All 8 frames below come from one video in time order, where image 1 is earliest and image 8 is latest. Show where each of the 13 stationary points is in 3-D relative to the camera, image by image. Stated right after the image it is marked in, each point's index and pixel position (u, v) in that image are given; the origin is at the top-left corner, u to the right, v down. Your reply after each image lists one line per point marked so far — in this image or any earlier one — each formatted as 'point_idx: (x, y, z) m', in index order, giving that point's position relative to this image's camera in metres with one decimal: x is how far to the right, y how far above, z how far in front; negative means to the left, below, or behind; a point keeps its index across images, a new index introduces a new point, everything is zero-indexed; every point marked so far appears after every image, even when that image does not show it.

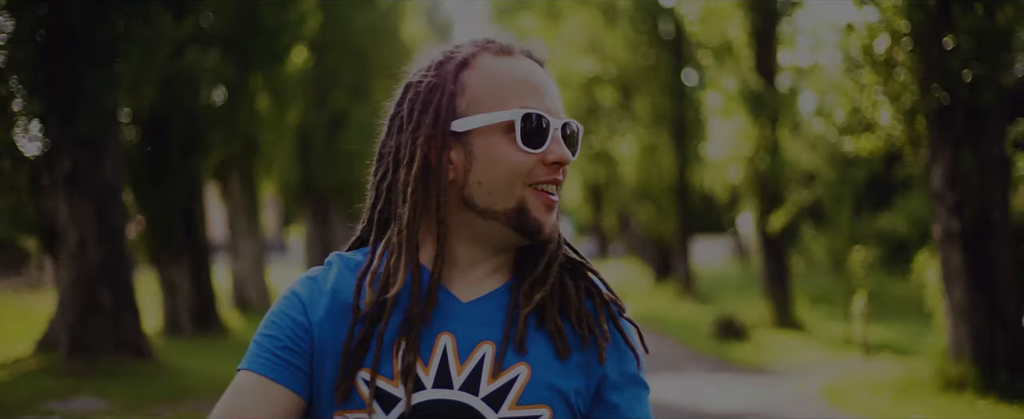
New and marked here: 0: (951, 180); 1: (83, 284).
0: (+4.2, +0.3, +10.7) m
1: (-4.8, -0.8, +12.6) m
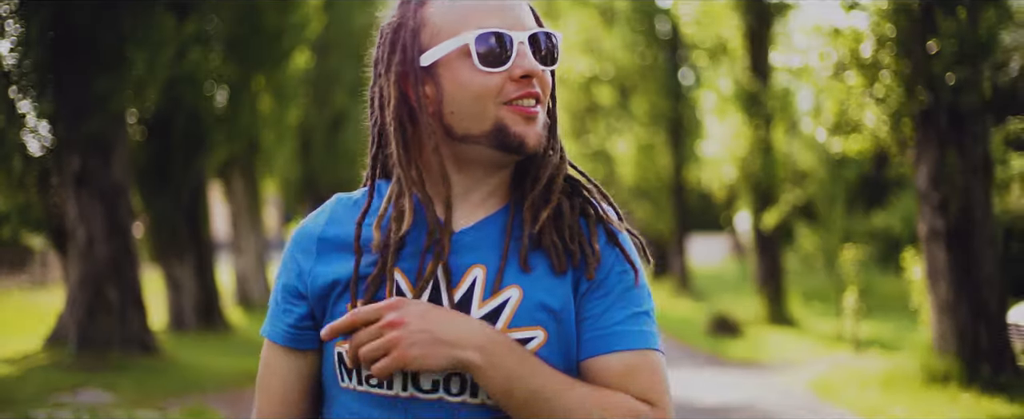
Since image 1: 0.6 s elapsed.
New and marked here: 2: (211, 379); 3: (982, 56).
0: (+4.1, +0.3, +11.0) m
1: (-4.8, -0.8, +12.9) m
2: (-3.3, -1.8, +12.2) m
3: (+4.3, +1.4, +10.2) m
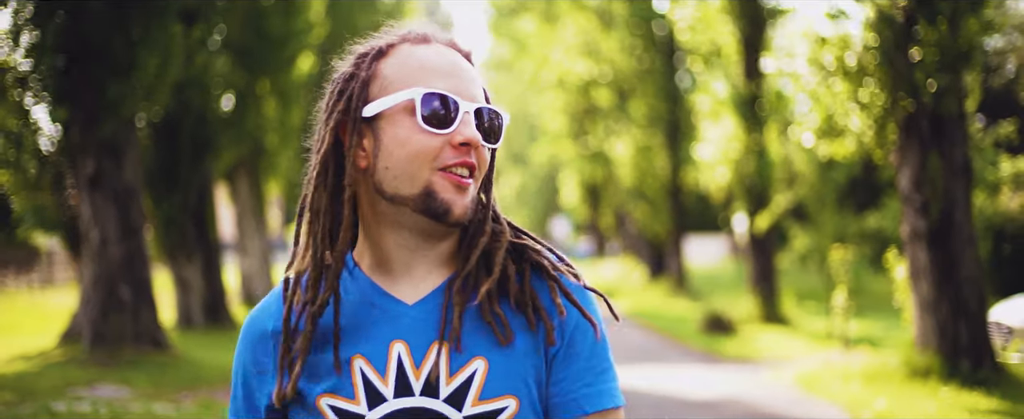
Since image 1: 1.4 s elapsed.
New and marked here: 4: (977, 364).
0: (+4.1, +0.3, +11.4) m
1: (-4.8, -0.8, +13.3) m
2: (-3.3, -1.9, +12.6) m
3: (+4.3, +1.4, +10.6) m
4: (+4.6, -1.5, +11.0) m
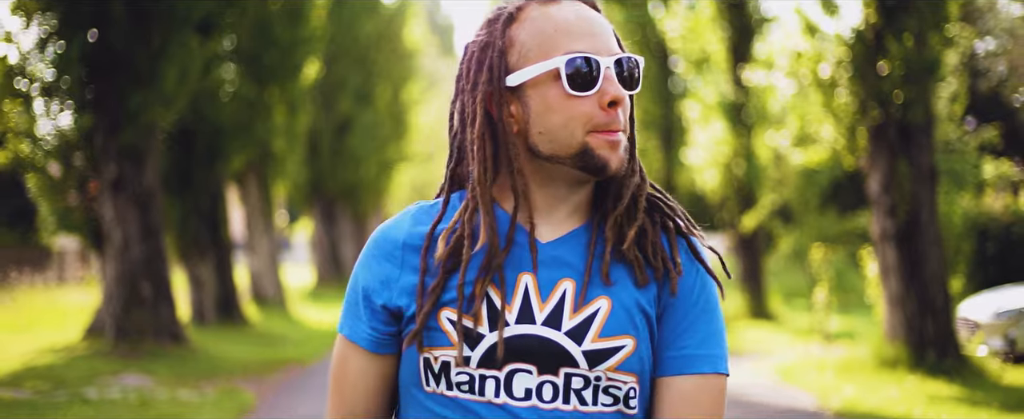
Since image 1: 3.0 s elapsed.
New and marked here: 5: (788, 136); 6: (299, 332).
0: (+4.1, +0.3, +12.2) m
1: (-4.9, -0.9, +14.2) m
2: (-3.3, -1.9, +13.4) m
3: (+4.2, +1.4, +11.4) m
4: (+4.5, -1.5, +11.8) m
5: (+3.5, +0.9, +14.3) m
6: (-3.7, -2.2, +19.6) m
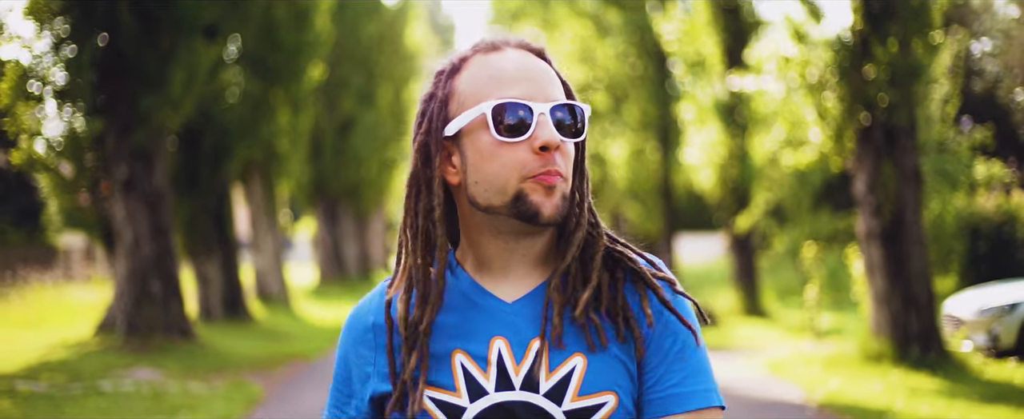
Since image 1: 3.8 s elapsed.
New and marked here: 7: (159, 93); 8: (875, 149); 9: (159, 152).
0: (+4.1, +0.3, +12.7) m
1: (-4.9, -0.8, +14.6) m
2: (-3.3, -1.9, +13.9) m
3: (+4.2, +1.4, +11.9) m
4: (+4.5, -1.5, +12.2) m
5: (+3.5, +0.9, +14.8) m
6: (-3.7, -2.1, +20.1) m
7: (-4.4, +1.4, +13.8) m
8: (+4.0, +0.7, +12.5) m
9: (-4.7, +0.8, +14.8) m
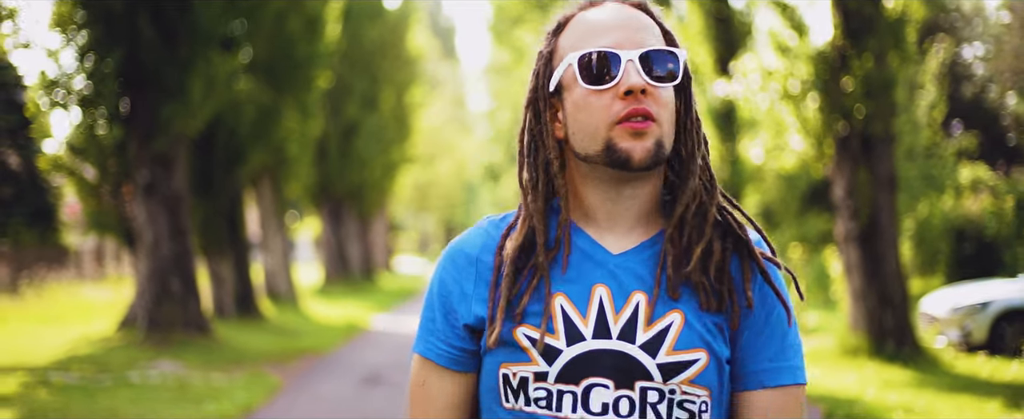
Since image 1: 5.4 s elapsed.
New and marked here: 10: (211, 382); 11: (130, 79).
0: (+4.1, +0.2, +13.5) m
1: (-4.9, -0.9, +15.4) m
2: (-3.3, -1.9, +14.7) m
3: (+4.2, +1.3, +12.7) m
4: (+4.5, -1.6, +13.1) m
5: (+3.5, +0.9, +15.6) m
6: (-3.7, -2.2, +20.9) m
7: (-4.3, +1.4, +14.6) m
8: (+4.0, +0.6, +13.3) m
9: (-4.7, +0.7, +15.6) m
10: (-3.2, -1.8, +11.9) m
11: (-4.8, +1.7, +14.3) m
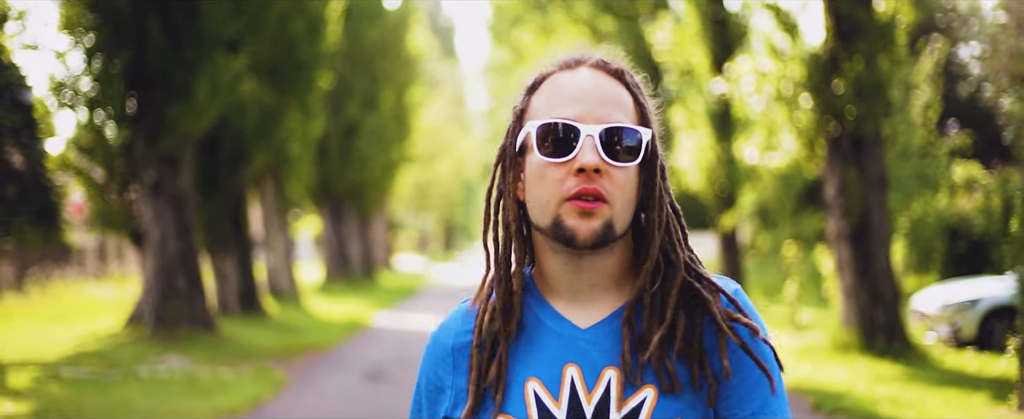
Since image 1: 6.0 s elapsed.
0: (+4.1, +0.2, +13.8) m
1: (-4.9, -0.9, +15.7) m
2: (-3.4, -1.9, +15.0) m
3: (+4.2, +1.4, +13.0) m
4: (+4.5, -1.6, +13.4) m
5: (+3.5, +0.9, +15.9) m
6: (-3.7, -2.2, +21.2) m
7: (-4.4, +1.4, +14.9) m
8: (+4.0, +0.7, +13.6) m
9: (-4.7, +0.7, +15.9) m
10: (-3.2, -1.8, +12.2) m
11: (-4.9, +1.7, +14.6) m
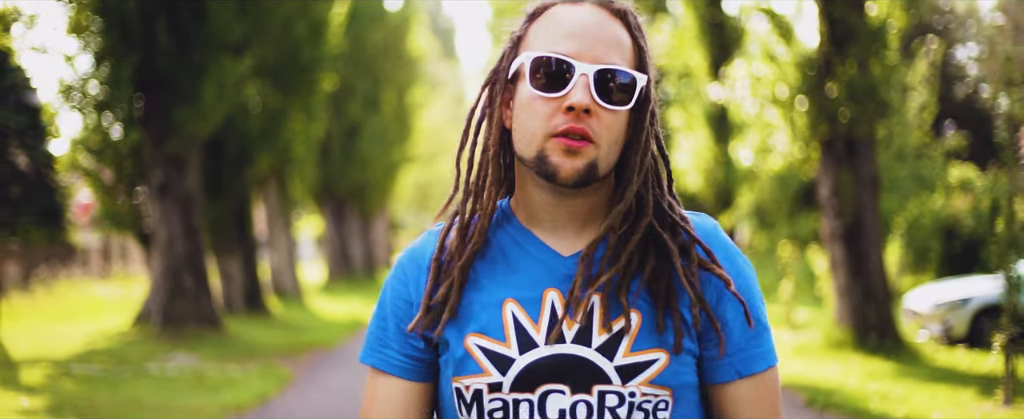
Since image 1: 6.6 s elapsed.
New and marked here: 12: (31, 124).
0: (+4.1, +0.2, +14.1) m
1: (-4.9, -0.9, +16.0) m
2: (-3.3, -1.9, +15.3) m
3: (+4.2, +1.3, +13.3) m
4: (+4.5, -1.6, +13.7) m
5: (+3.5, +0.9, +16.2) m
6: (-3.7, -2.2, +21.5) m
7: (-4.4, +1.4, +15.2) m
8: (+4.0, +0.6, +13.9) m
9: (-4.7, +0.7, +16.2) m
10: (-3.2, -1.8, +12.5) m
11: (-4.8, +1.7, +14.9) m
12: (-4.7, +0.8, +11.1) m
